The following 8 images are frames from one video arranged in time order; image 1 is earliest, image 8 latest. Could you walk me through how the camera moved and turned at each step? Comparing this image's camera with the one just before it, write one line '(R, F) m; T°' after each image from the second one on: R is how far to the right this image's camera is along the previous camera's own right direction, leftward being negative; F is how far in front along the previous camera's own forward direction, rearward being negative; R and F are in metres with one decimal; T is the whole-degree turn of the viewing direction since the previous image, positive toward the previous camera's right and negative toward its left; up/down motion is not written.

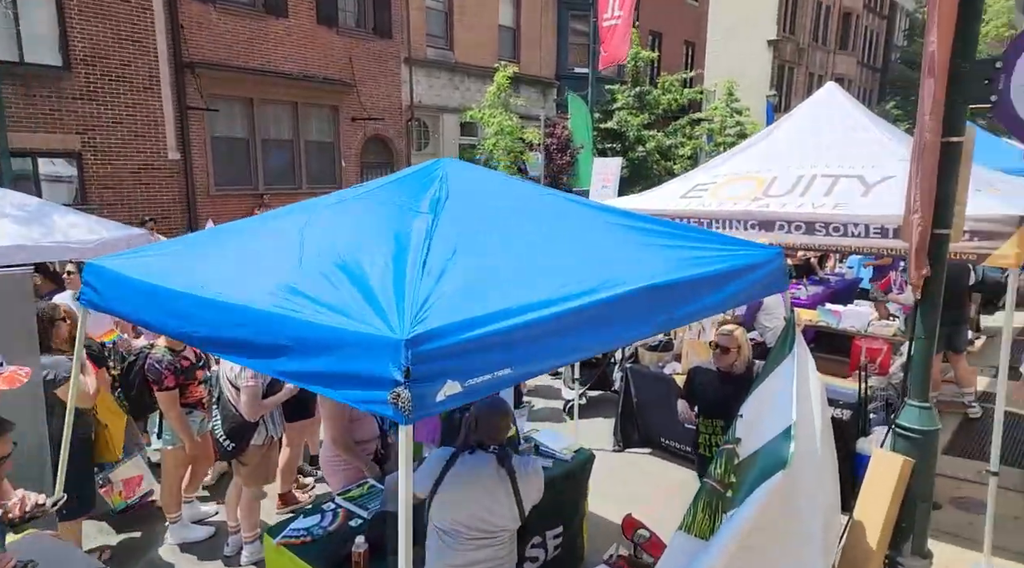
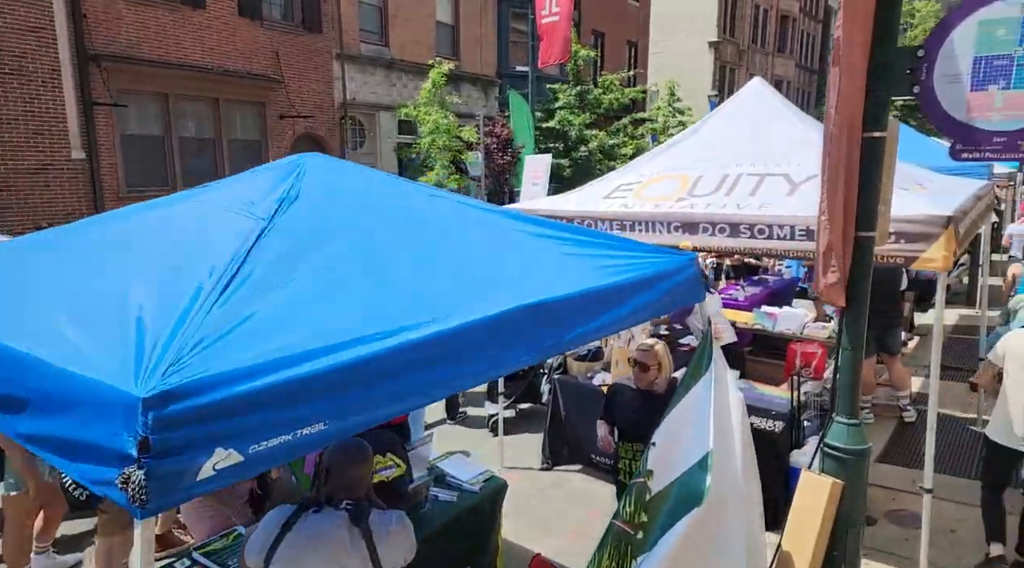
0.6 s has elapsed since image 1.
(+0.3, +0.4) m; +4°
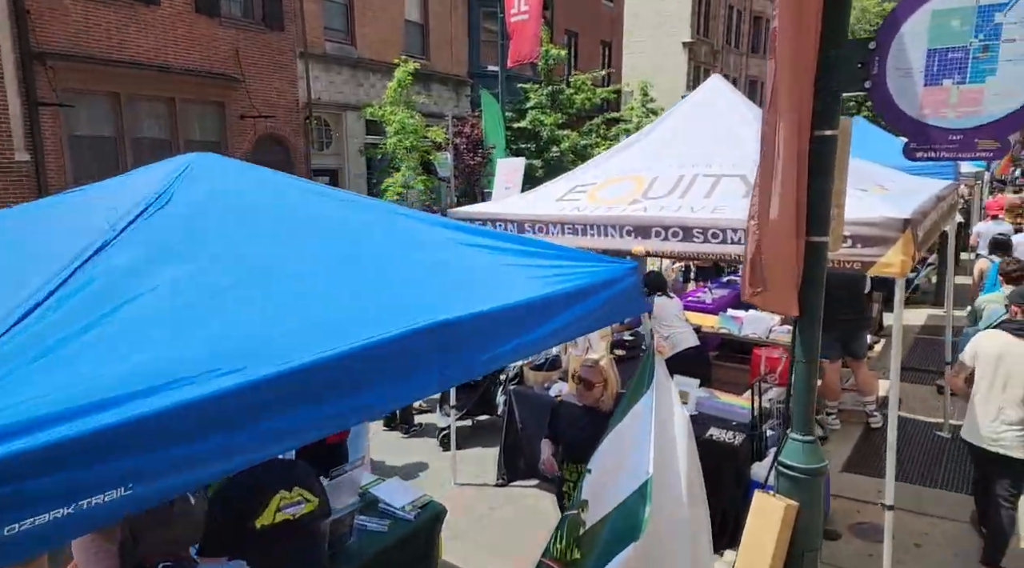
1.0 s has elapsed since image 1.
(+0.2, +0.2) m; +2°
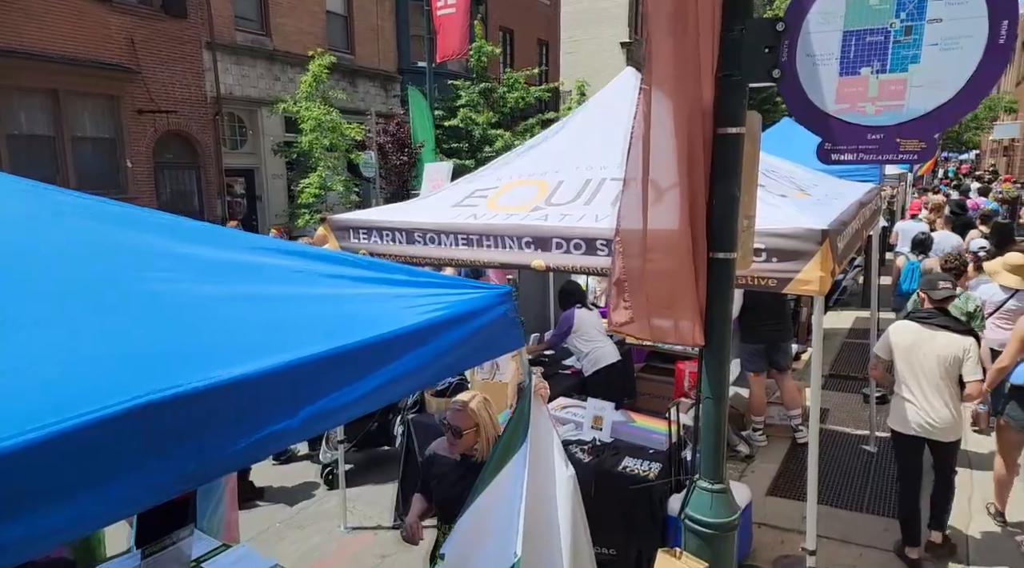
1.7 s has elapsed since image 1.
(+0.3, +0.5) m; +4°
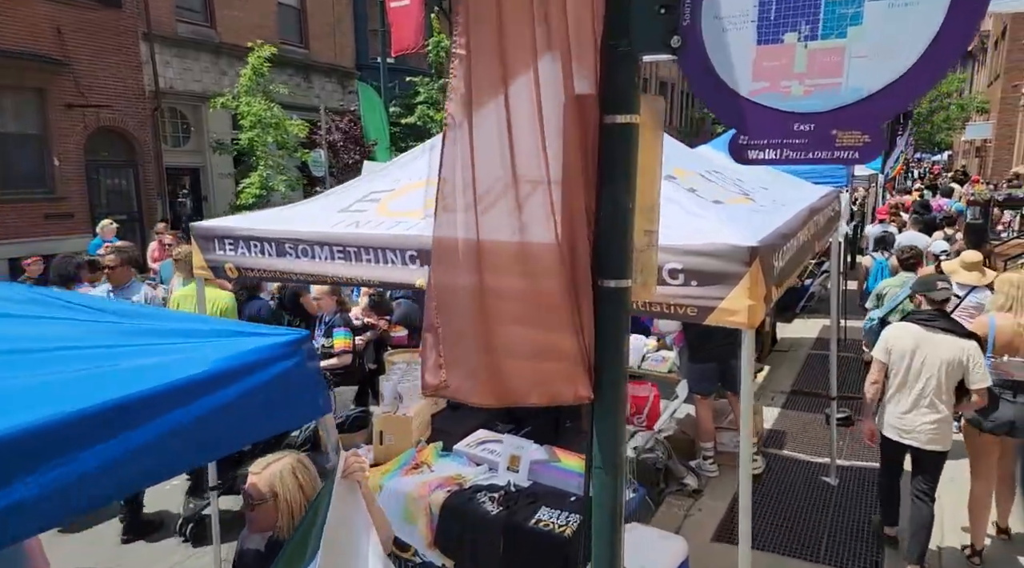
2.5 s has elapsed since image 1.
(+0.4, +0.6) m; +2°
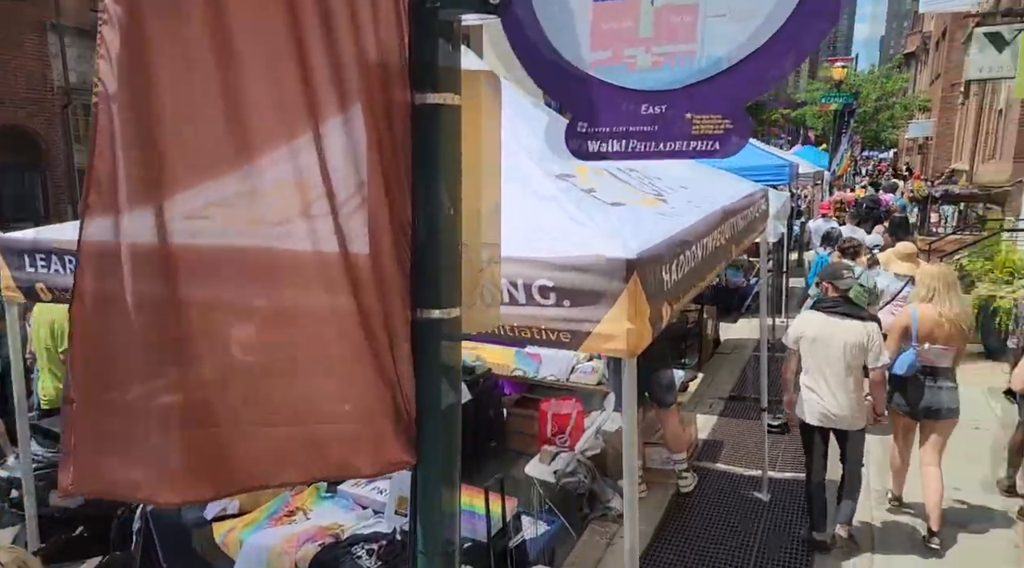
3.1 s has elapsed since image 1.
(+0.4, +0.4) m; +3°
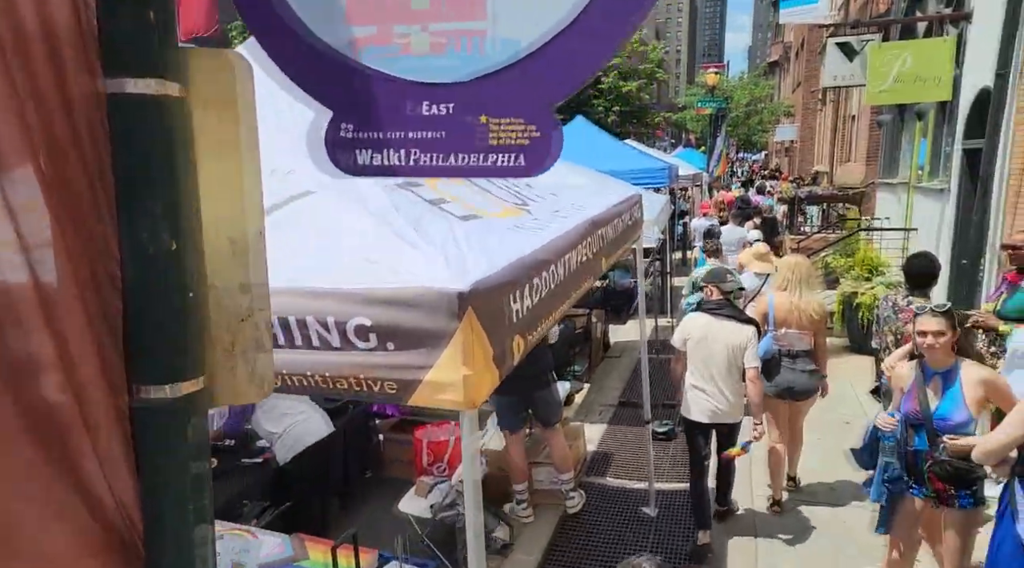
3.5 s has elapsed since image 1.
(+0.2, +0.3) m; +8°
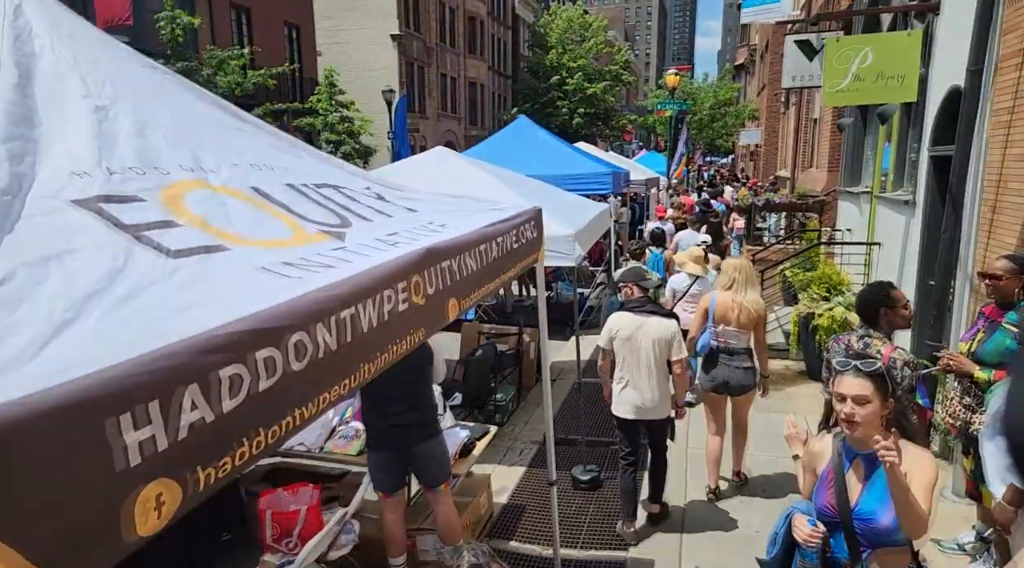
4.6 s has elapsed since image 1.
(+0.5, +1.0) m; +2°
